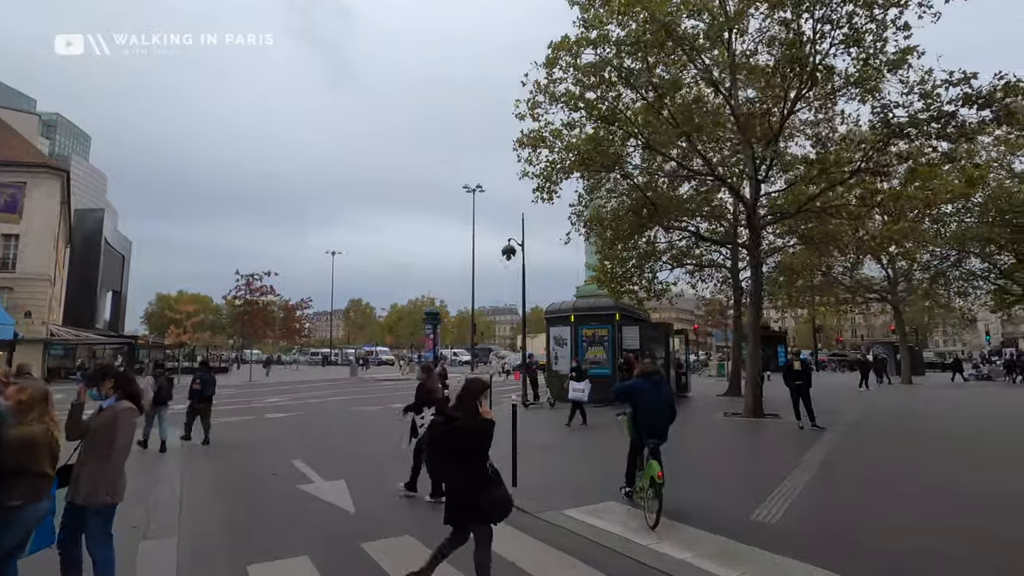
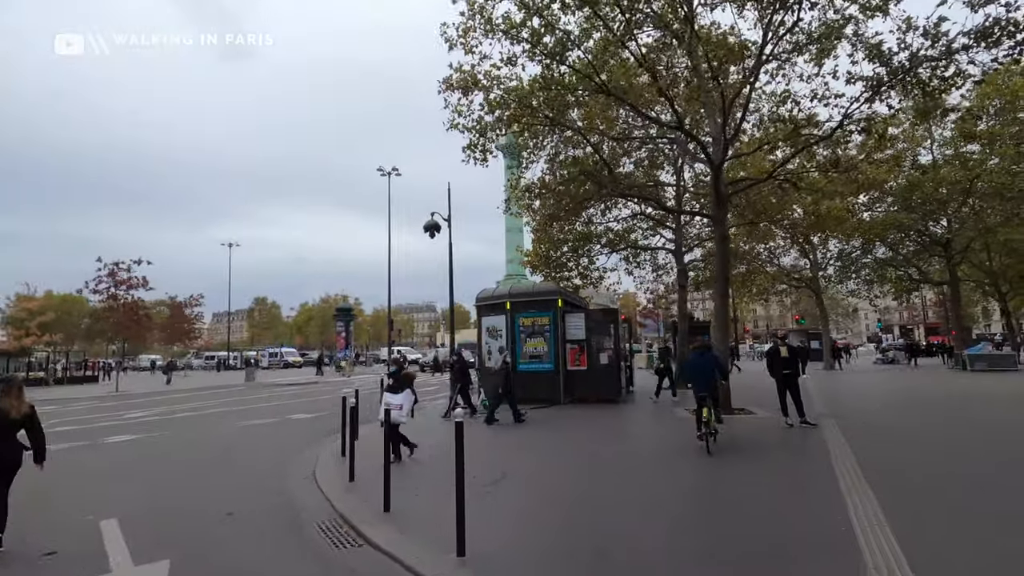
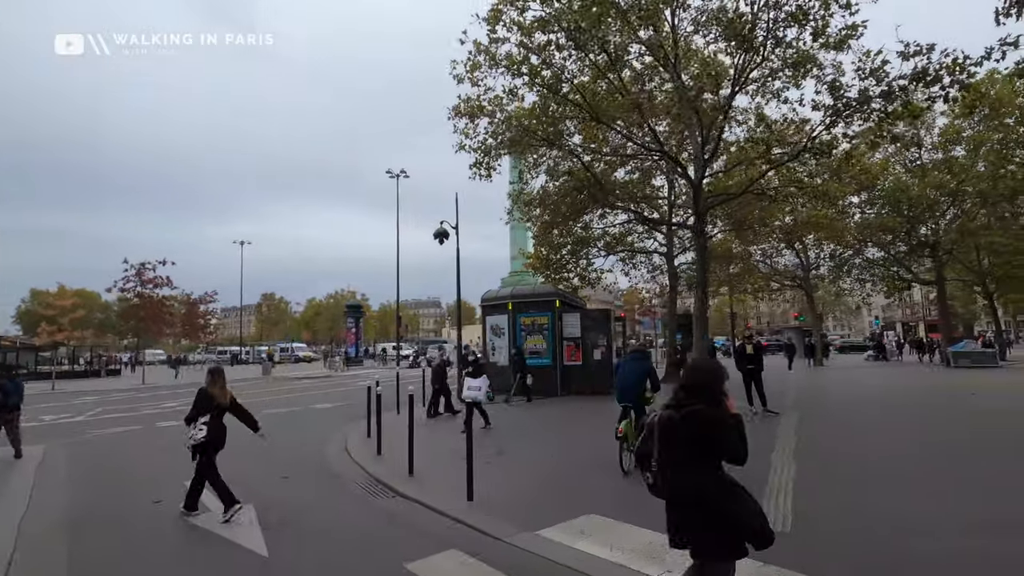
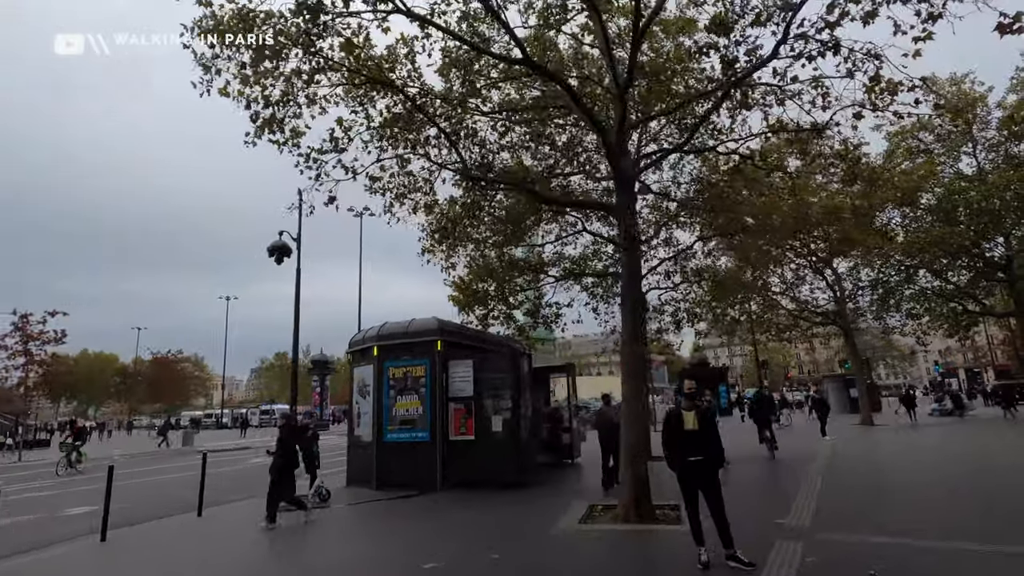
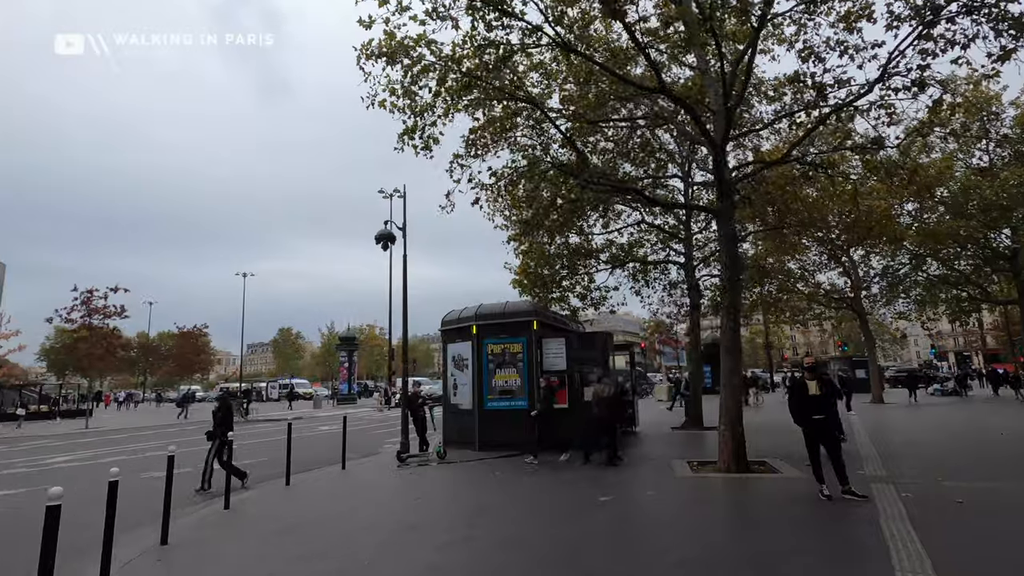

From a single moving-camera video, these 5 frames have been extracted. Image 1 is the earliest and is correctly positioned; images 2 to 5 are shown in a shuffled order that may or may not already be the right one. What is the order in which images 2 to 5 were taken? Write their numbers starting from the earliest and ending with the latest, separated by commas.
3, 2, 5, 4
